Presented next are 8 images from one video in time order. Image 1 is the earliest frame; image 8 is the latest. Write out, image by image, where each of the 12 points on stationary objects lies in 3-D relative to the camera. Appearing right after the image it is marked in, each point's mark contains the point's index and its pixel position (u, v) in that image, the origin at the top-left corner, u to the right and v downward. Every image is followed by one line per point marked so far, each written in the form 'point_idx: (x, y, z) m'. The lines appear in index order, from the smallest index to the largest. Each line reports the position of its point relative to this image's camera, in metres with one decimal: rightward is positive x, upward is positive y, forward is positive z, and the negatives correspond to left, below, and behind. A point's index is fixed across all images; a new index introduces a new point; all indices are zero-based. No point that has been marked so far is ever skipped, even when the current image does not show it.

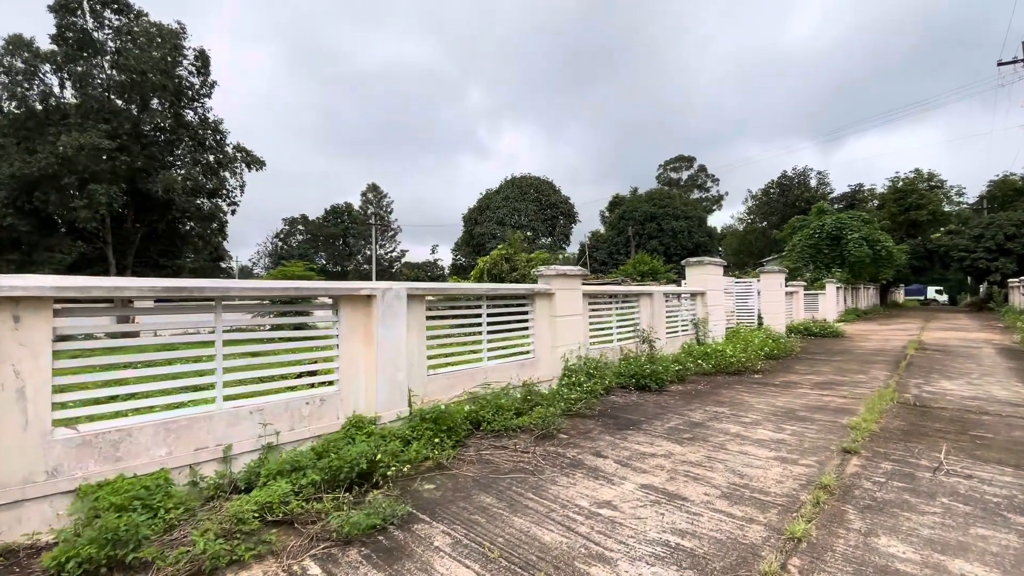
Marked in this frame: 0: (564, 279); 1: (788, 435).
0: (+0.5, +0.1, +5.2) m
1: (+2.1, -1.1, +3.8) m
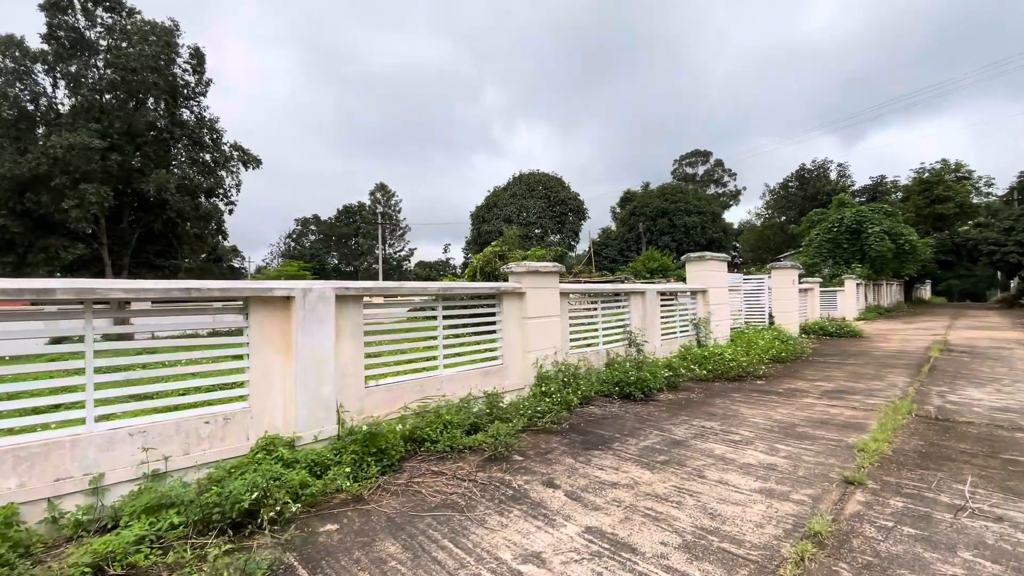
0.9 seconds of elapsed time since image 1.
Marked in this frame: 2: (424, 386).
0: (+0.2, +0.1, +4.7) m
1: (+1.7, -1.1, +3.2) m
2: (-0.7, -0.8, +3.8) m
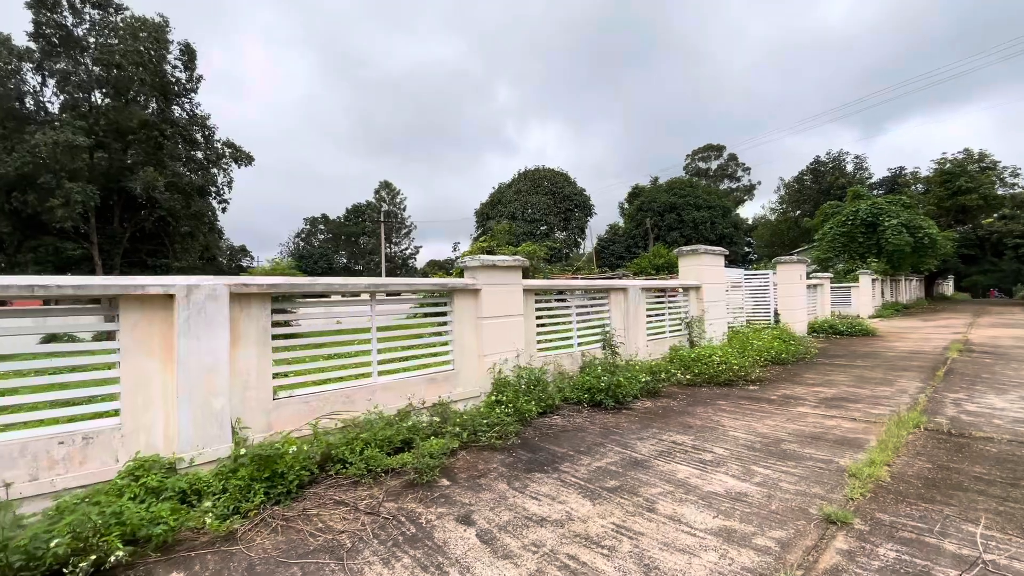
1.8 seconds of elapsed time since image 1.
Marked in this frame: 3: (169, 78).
0: (-0.2, +0.2, +4.2) m
1: (+1.3, -1.1, +2.7) m
2: (-1.1, -0.7, +3.4) m
3: (-10.1, +6.2, +14.8) m
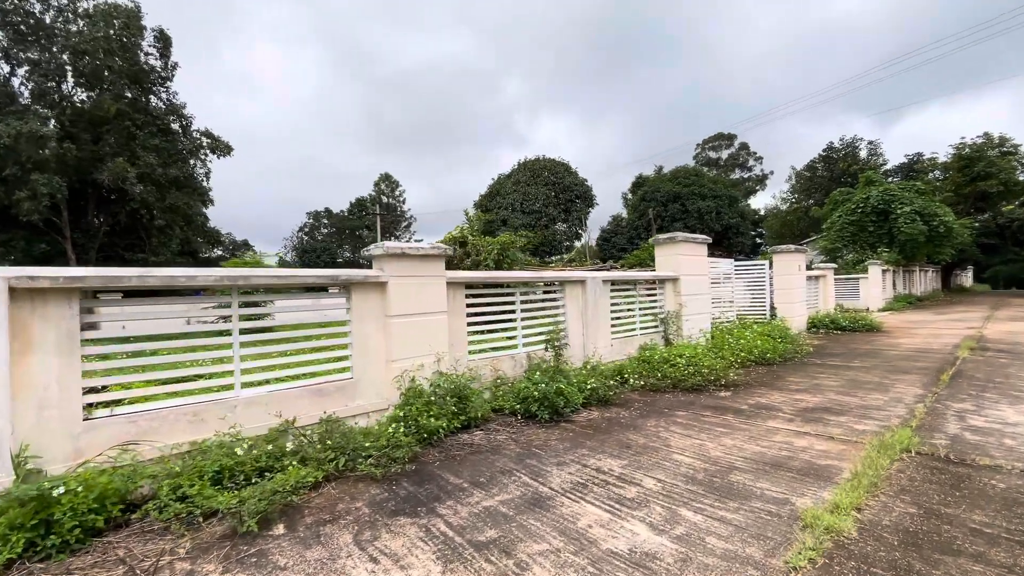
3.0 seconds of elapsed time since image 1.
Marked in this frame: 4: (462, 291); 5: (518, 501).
0: (-0.8, +0.2, +3.6) m
1: (+0.7, -1.0, +2.0) m
2: (-1.7, -0.7, +2.8) m
3: (-10.5, +6.3, +14.3) m
4: (-0.4, 0.0, +4.1) m
5: (0.0, -1.0, +2.5) m
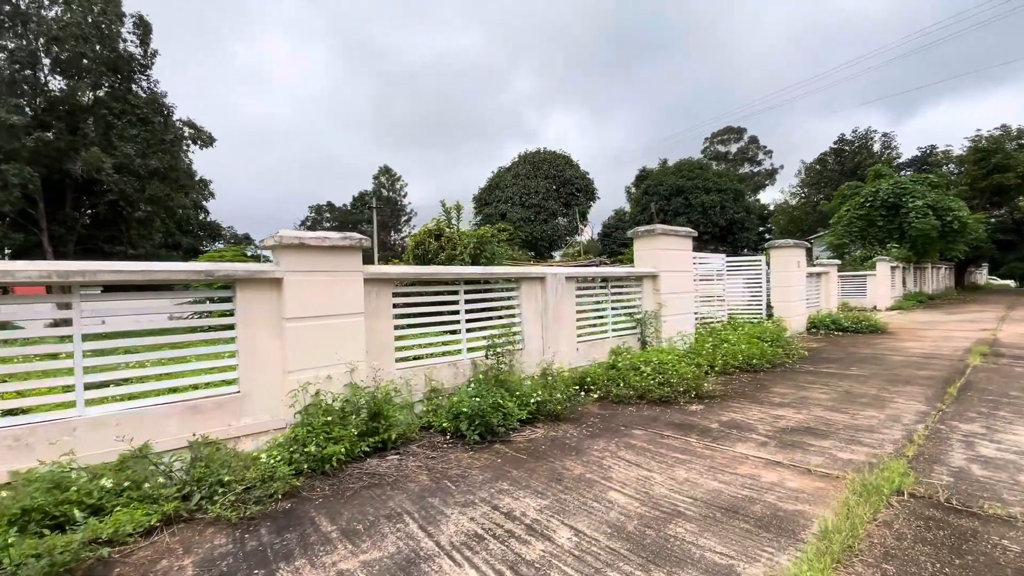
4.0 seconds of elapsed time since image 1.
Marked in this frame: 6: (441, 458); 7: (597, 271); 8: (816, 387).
0: (-1.3, +0.2, +3.0) m
1: (+0.1, -1.0, +1.5) m
2: (-2.2, -0.7, +2.3) m
3: (-10.8, +6.5, +13.8) m
4: (-0.9, 0.0, +3.5) m
5: (-0.5, -1.0, +1.9) m
6: (-0.4, -1.0, +3.0) m
7: (+0.8, +0.2, +5.0) m
8: (+2.7, -0.9, +4.5) m
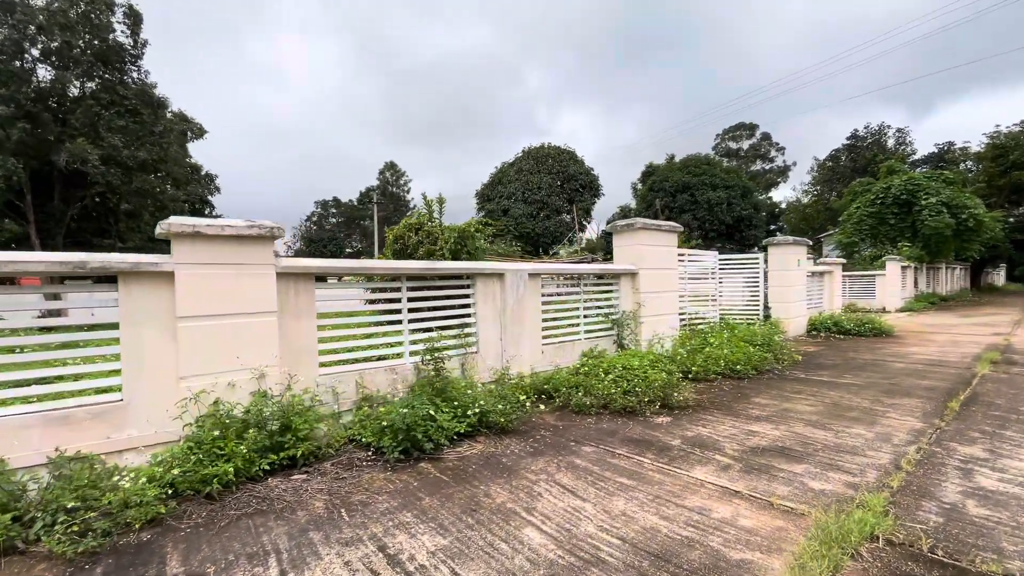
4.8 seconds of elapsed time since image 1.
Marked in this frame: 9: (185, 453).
0: (-1.6, +0.3, +2.7) m
1: (-0.3, -1.0, +1.1) m
2: (-2.6, -0.7, +1.9) m
3: (-10.9, +6.7, +13.6) m
4: (-1.3, 0.0, +3.2) m
5: (-0.9, -1.0, +1.5) m
6: (-0.8, -1.0, +2.6) m
7: (+0.5, +0.2, +4.6) m
8: (+2.4, -0.9, +4.1) m
9: (-1.5, -0.8, +2.5) m
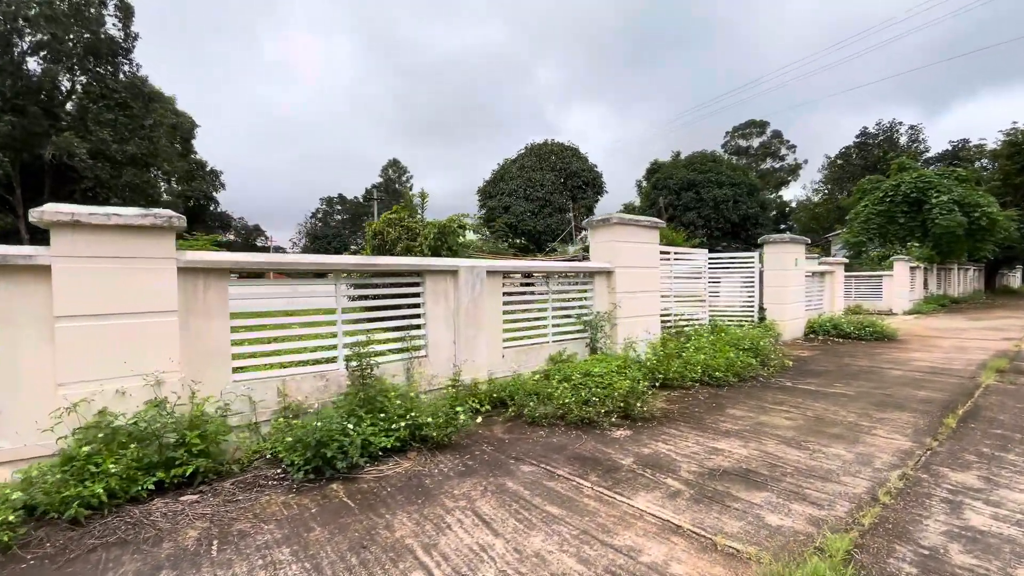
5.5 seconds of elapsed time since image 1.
0: (-2.0, +0.3, +2.4) m
1: (-0.7, -1.0, +0.8) m
2: (-3.0, -0.6, +1.6) m
3: (-11.0, +6.8, +13.5) m
4: (-1.6, +0.1, +2.9) m
5: (-1.3, -1.0, +1.2) m
6: (-1.2, -1.0, +2.3) m
7: (+0.2, +0.2, +4.3) m
8: (+2.0, -0.9, +3.7) m
9: (-1.9, -0.8, +2.2) m
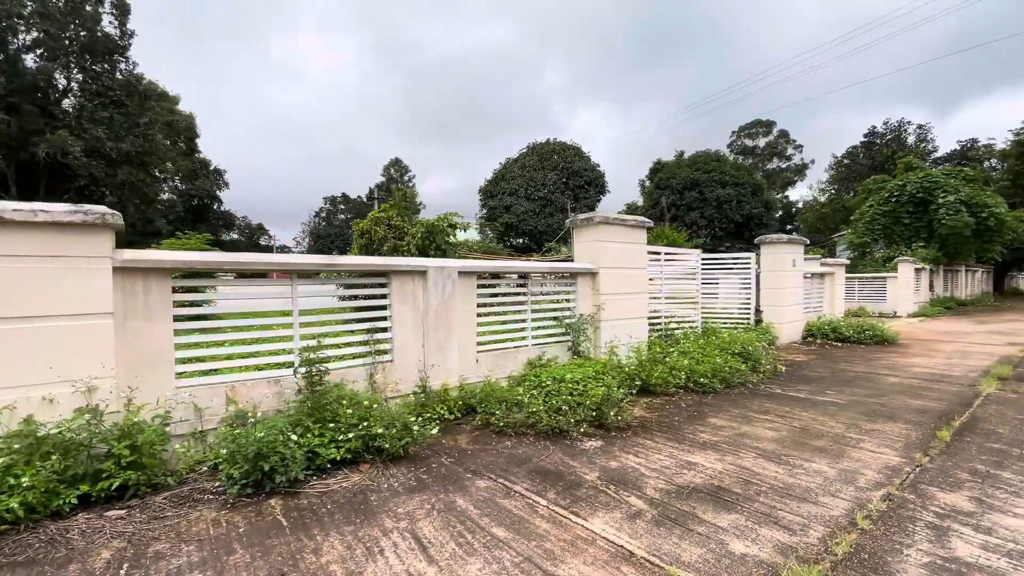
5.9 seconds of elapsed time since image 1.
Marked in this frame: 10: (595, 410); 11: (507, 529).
0: (-2.2, +0.3, +2.2) m
1: (-0.9, -1.0, +0.6) m
2: (-3.3, -0.6, +1.5) m
3: (-11.1, +6.8, +13.4) m
4: (-1.8, 0.0, +2.7) m
5: (-1.5, -1.0, +1.1) m
6: (-1.4, -1.0, +2.1) m
7: (0.0, +0.2, +4.1) m
8: (+1.8, -0.9, +3.5) m
9: (-2.1, -0.8, +2.1) m
10: (+0.6, -0.8, +3.4) m
11: (0.0, -1.0, +2.1) m
